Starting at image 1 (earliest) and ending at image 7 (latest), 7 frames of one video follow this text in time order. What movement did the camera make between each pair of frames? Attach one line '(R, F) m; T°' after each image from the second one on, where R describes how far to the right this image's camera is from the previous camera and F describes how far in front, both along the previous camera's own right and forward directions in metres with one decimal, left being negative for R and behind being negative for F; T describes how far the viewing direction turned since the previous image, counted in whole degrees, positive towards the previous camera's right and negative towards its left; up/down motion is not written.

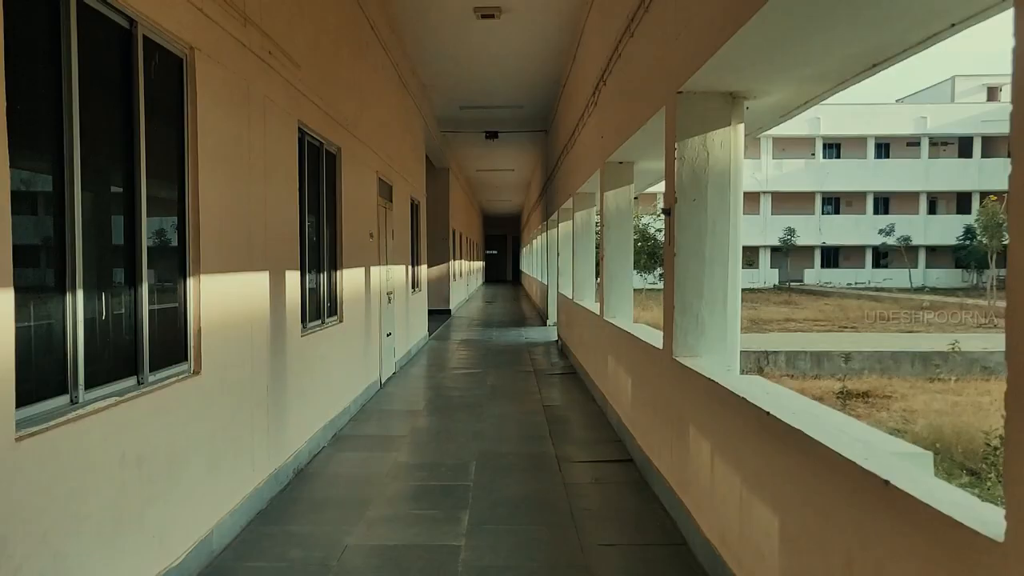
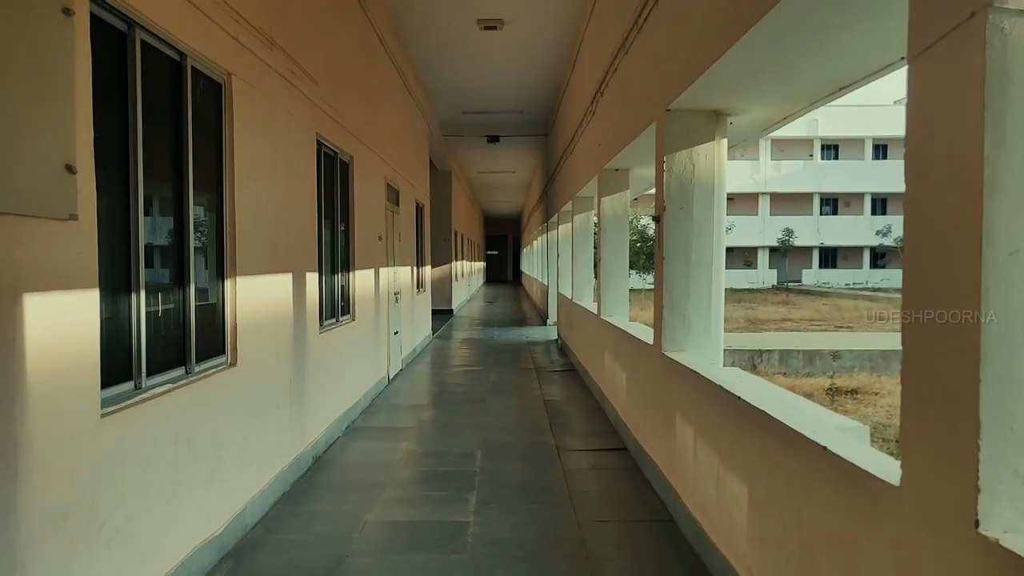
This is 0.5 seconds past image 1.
(0.0, -0.3) m; 0°
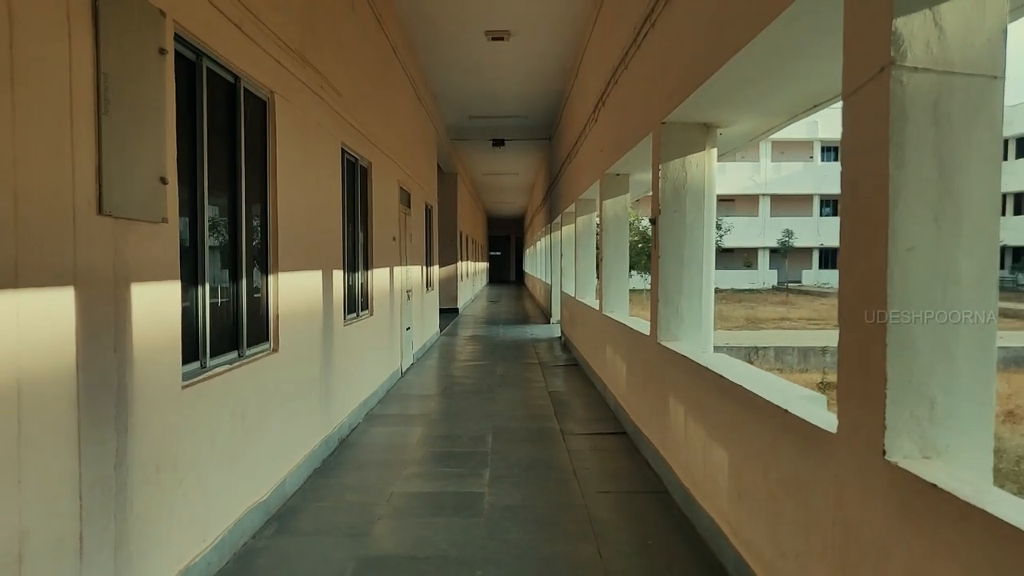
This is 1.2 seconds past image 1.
(0.0, -0.4) m; 0°
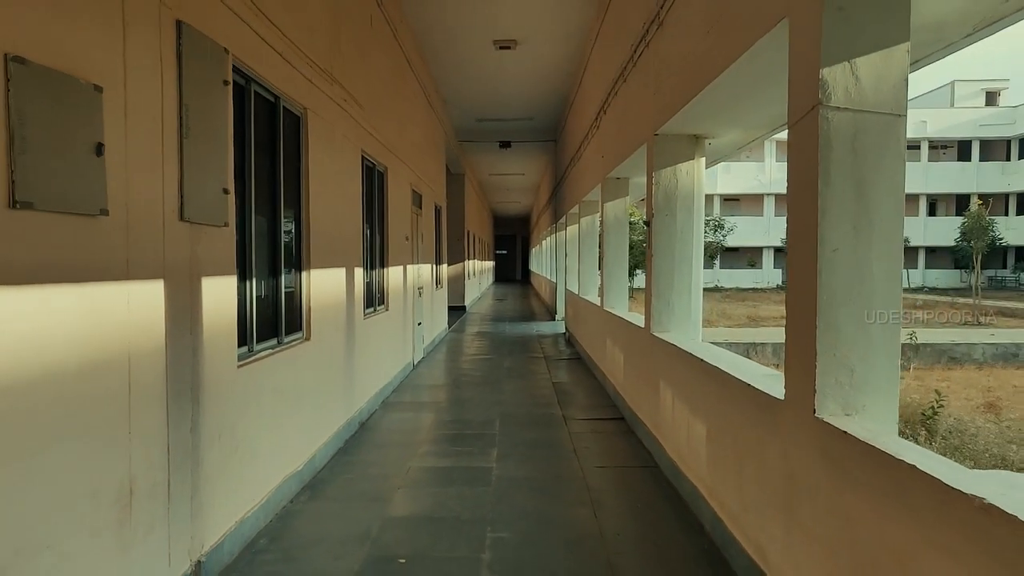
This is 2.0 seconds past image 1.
(0.0, -0.4) m; -1°
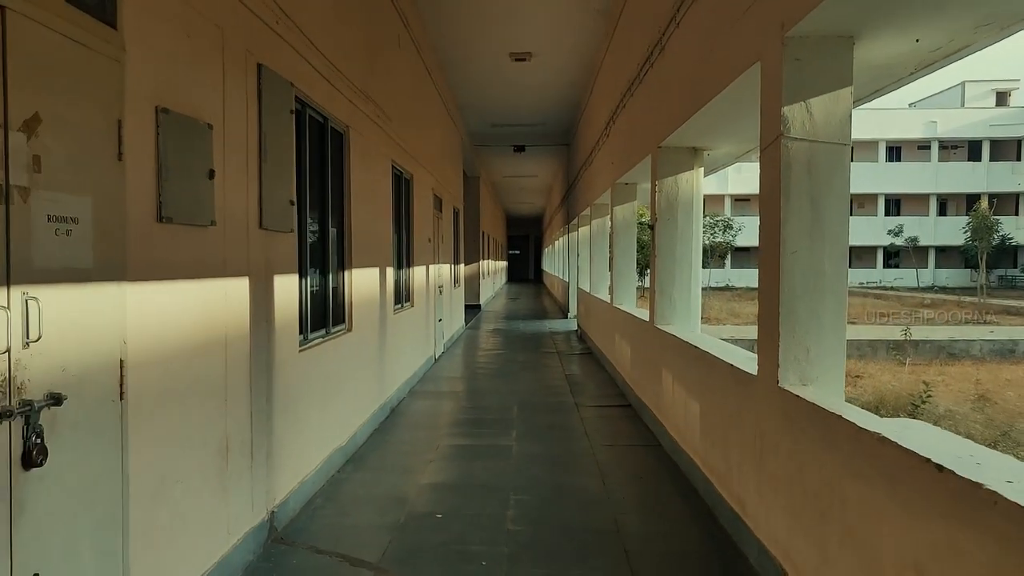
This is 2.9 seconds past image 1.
(0.0, -0.5) m; -1°
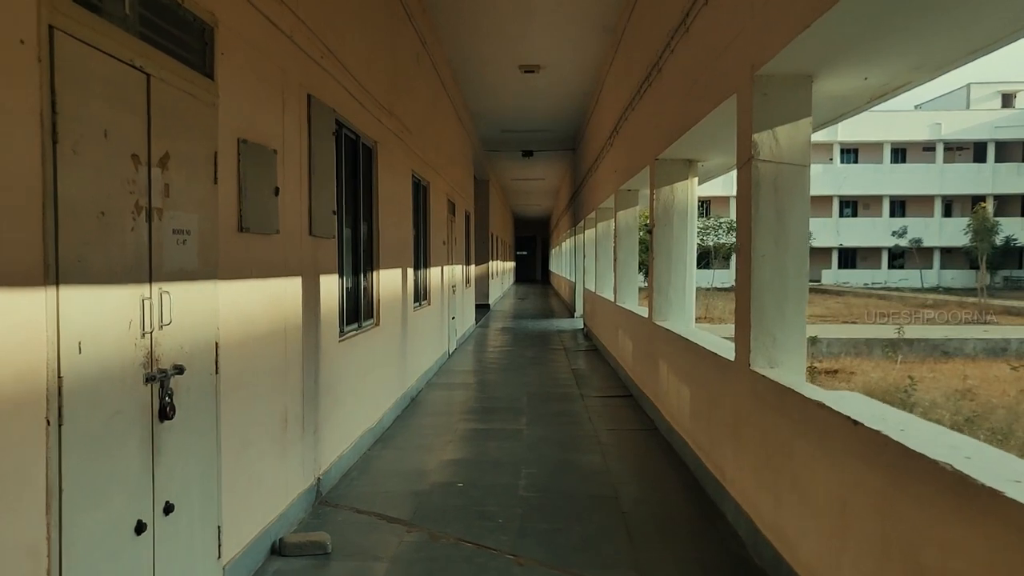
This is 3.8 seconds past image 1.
(0.0, -0.5) m; -1°
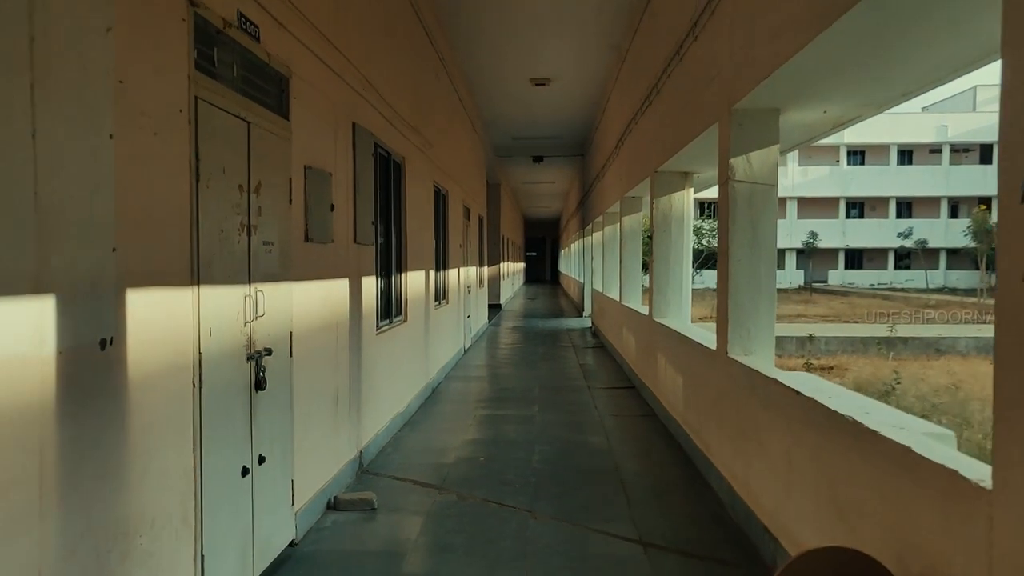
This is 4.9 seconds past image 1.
(0.0, -0.5) m; -1°
